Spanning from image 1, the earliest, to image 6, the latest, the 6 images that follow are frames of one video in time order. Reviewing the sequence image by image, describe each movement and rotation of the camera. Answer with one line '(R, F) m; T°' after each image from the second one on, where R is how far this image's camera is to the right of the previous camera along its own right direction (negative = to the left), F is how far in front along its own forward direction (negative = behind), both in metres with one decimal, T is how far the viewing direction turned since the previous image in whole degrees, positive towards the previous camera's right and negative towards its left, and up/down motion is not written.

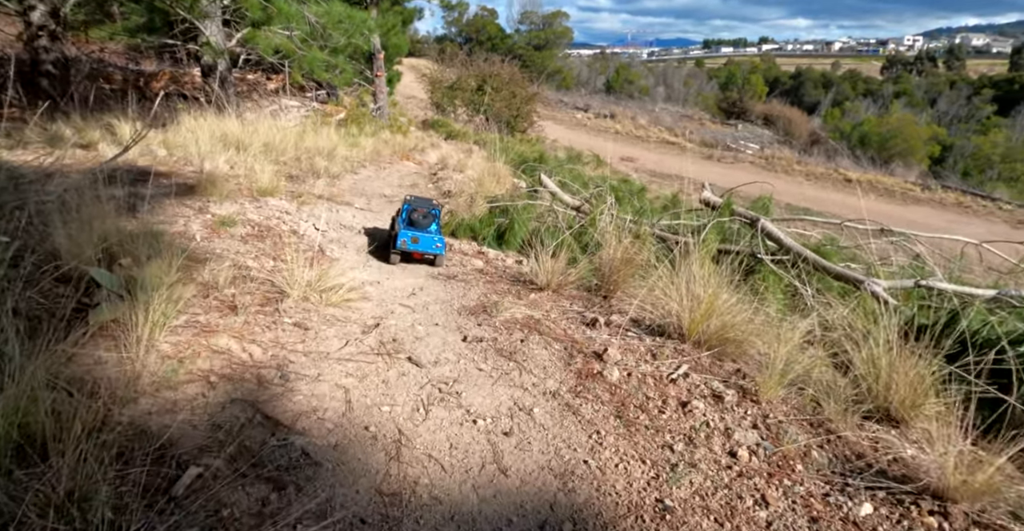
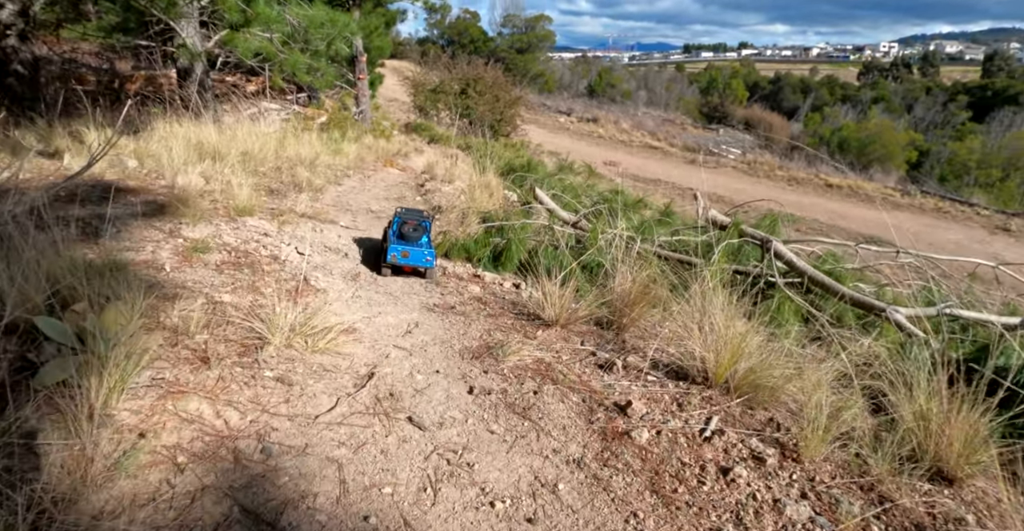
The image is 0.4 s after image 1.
(-0.1, +0.3) m; +2°
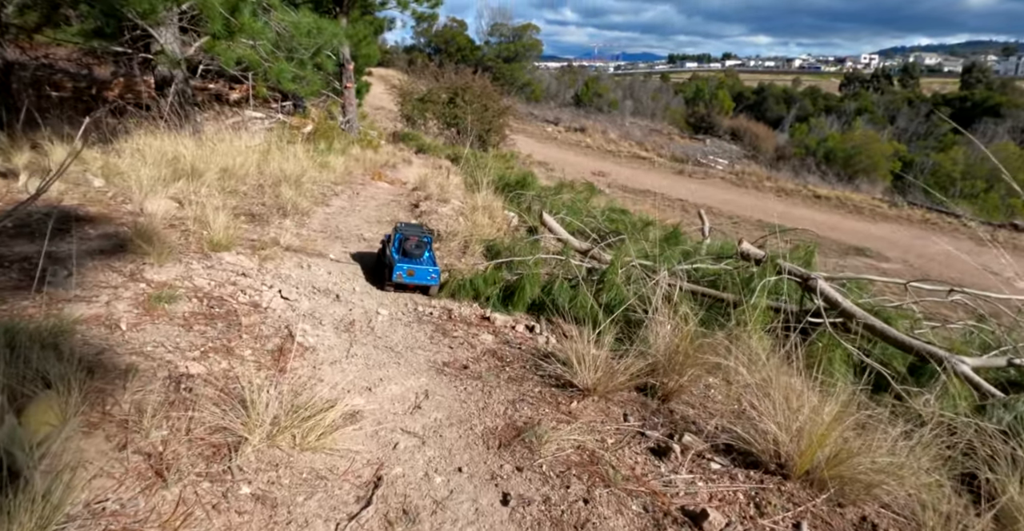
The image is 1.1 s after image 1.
(-0.2, +0.5) m; +1°
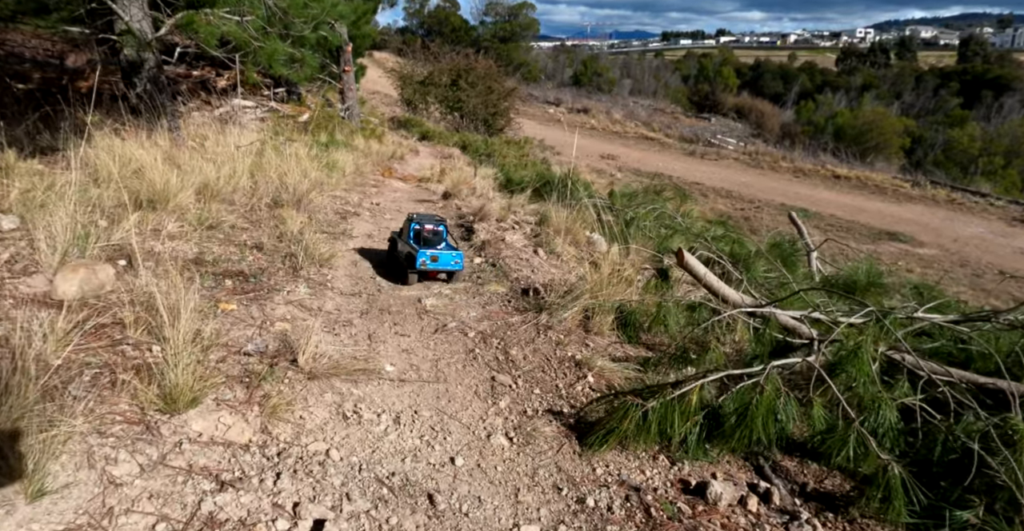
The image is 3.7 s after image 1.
(-0.8, +1.9) m; +1°
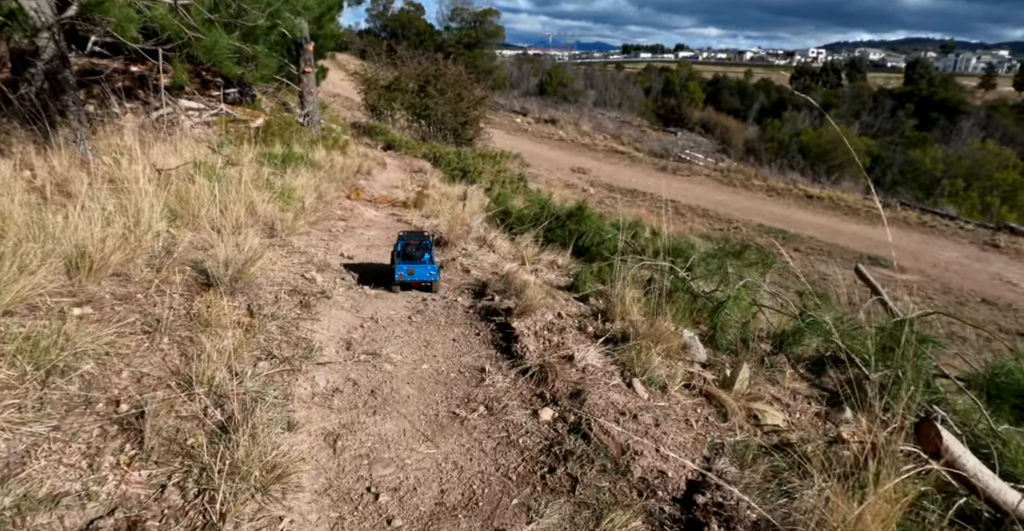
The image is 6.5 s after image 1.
(-0.5, +1.8) m; +4°
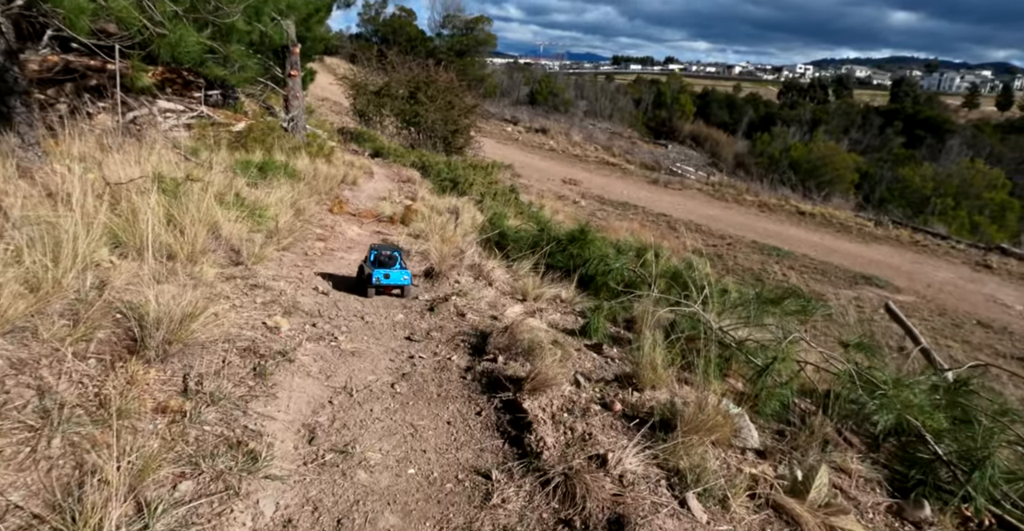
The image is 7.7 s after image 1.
(-0.1, +0.7) m; +1°
